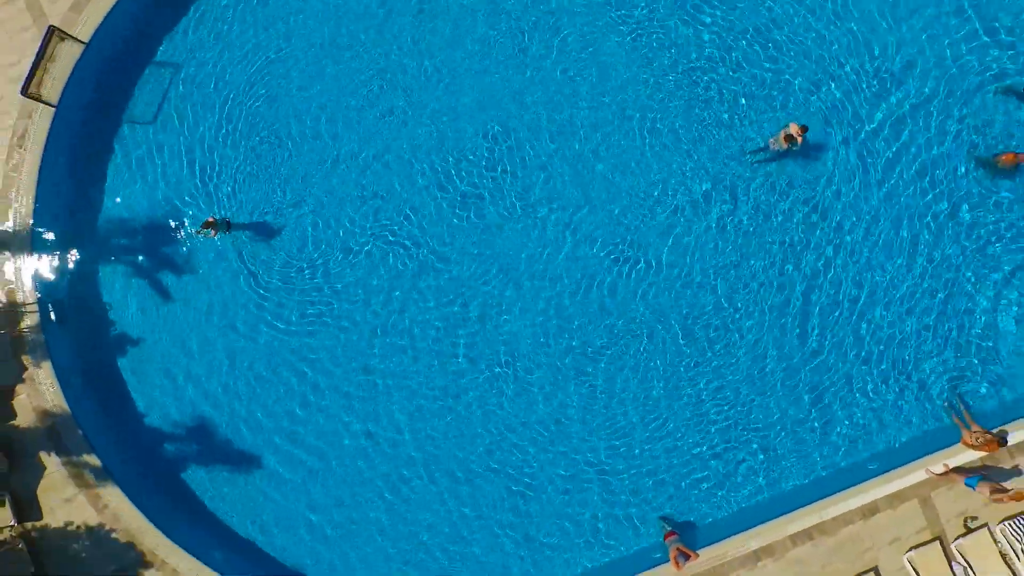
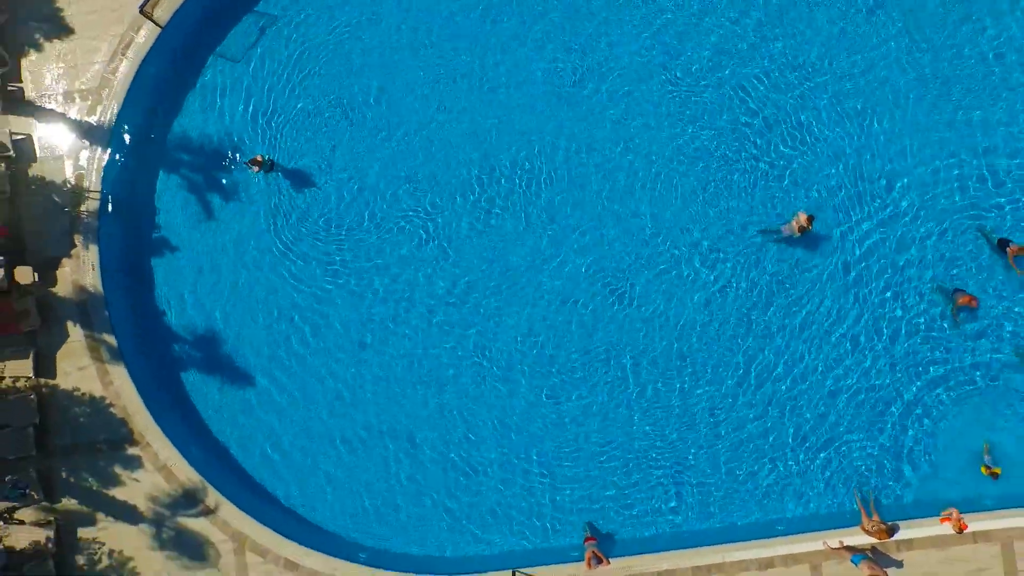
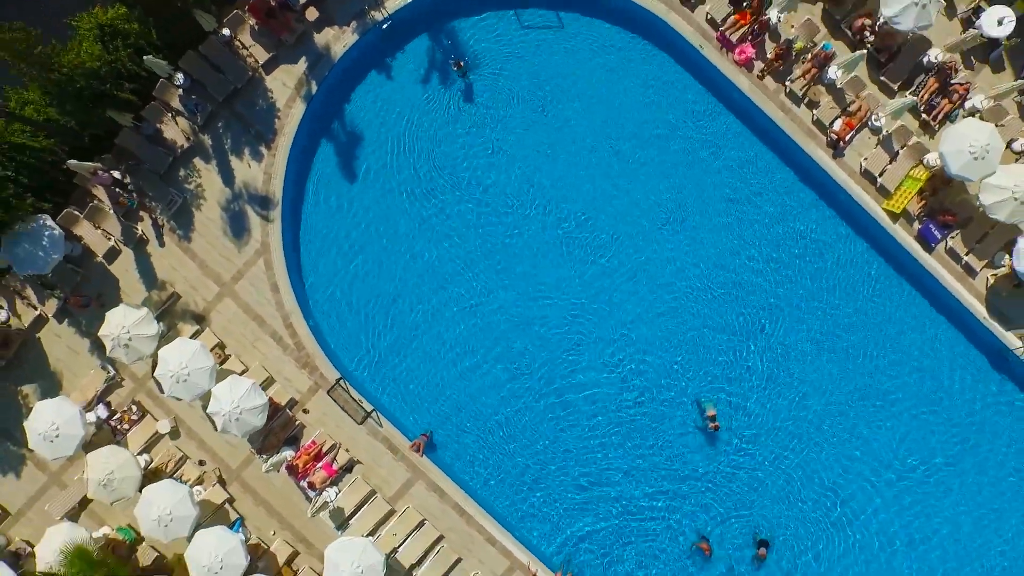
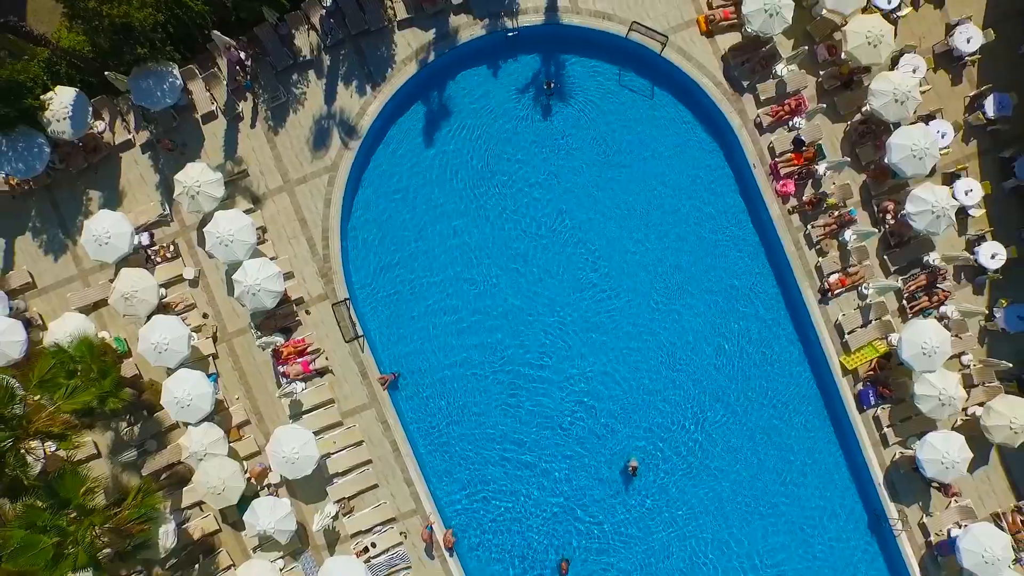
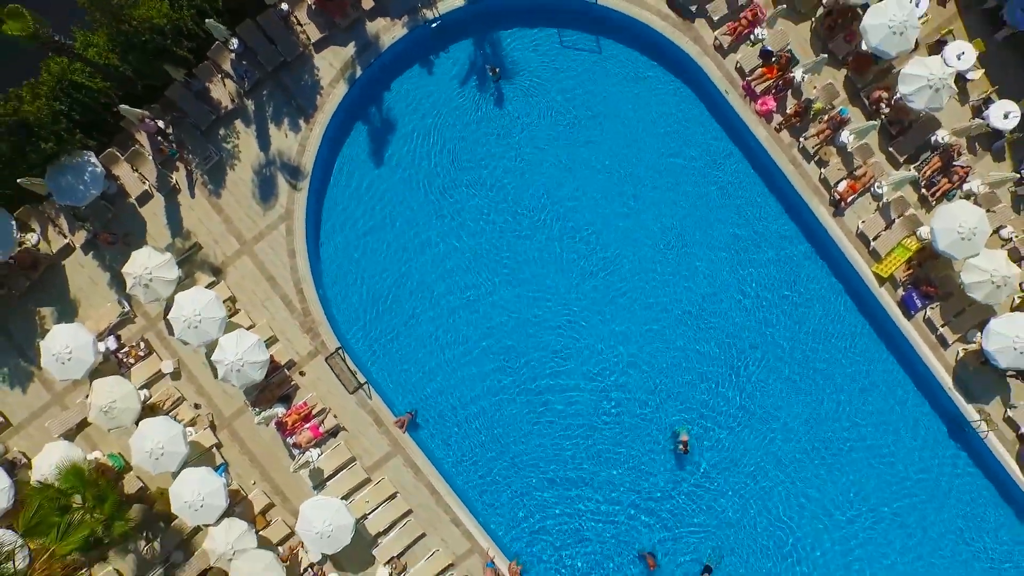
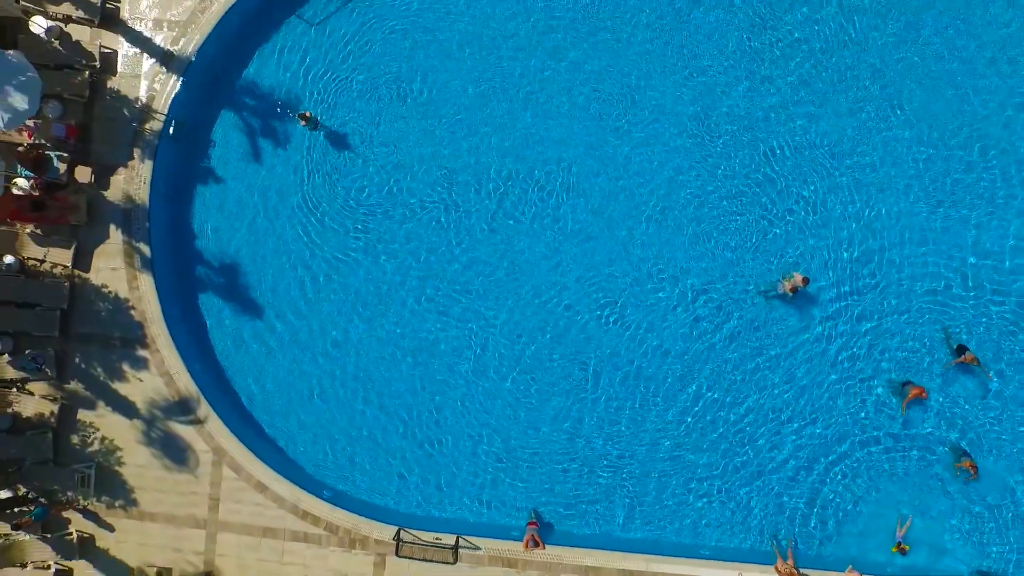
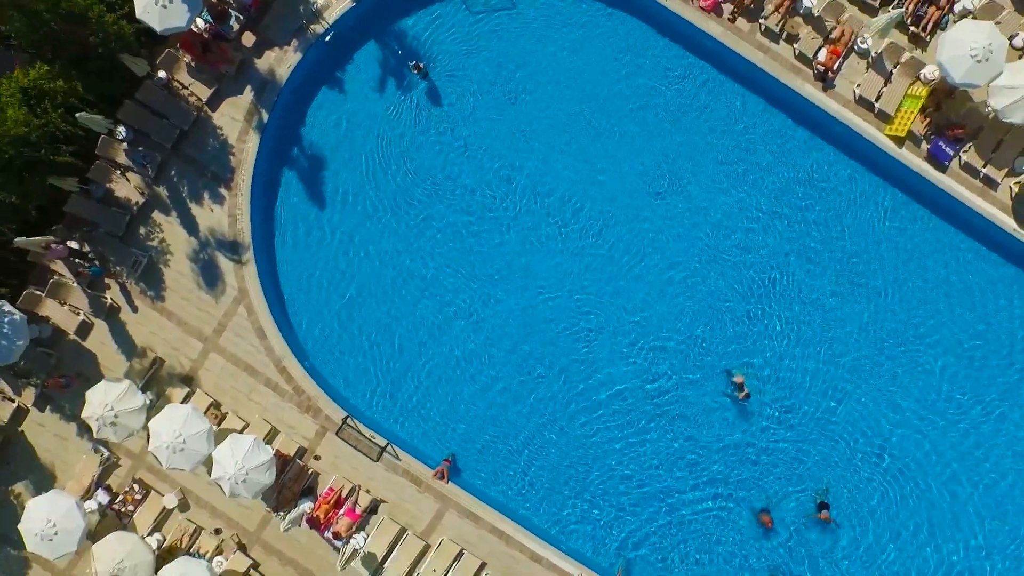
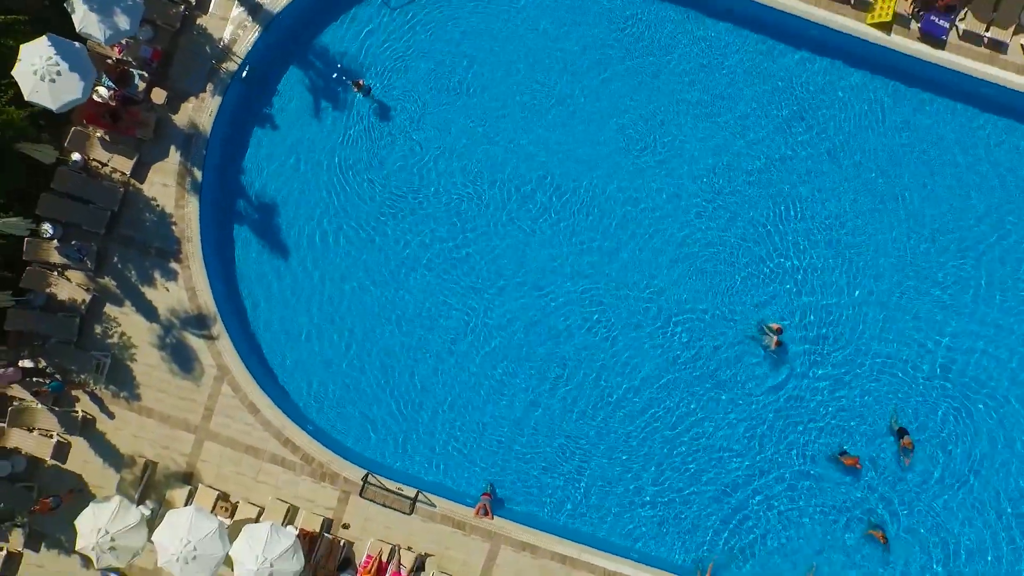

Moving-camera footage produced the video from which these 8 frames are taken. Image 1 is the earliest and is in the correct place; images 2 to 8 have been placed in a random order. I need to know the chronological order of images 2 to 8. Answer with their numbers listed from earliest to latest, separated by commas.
2, 6, 8, 7, 3, 5, 4
